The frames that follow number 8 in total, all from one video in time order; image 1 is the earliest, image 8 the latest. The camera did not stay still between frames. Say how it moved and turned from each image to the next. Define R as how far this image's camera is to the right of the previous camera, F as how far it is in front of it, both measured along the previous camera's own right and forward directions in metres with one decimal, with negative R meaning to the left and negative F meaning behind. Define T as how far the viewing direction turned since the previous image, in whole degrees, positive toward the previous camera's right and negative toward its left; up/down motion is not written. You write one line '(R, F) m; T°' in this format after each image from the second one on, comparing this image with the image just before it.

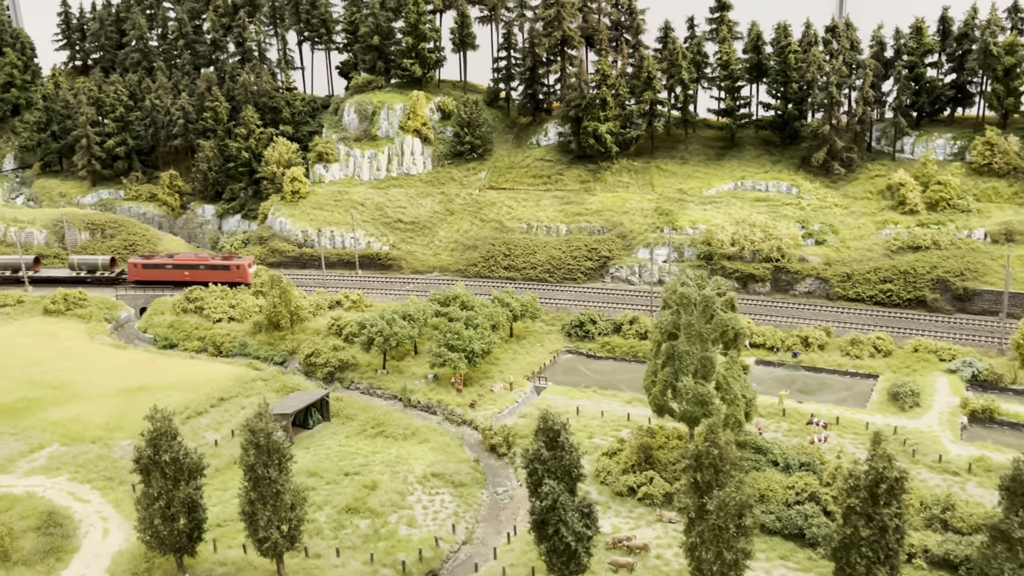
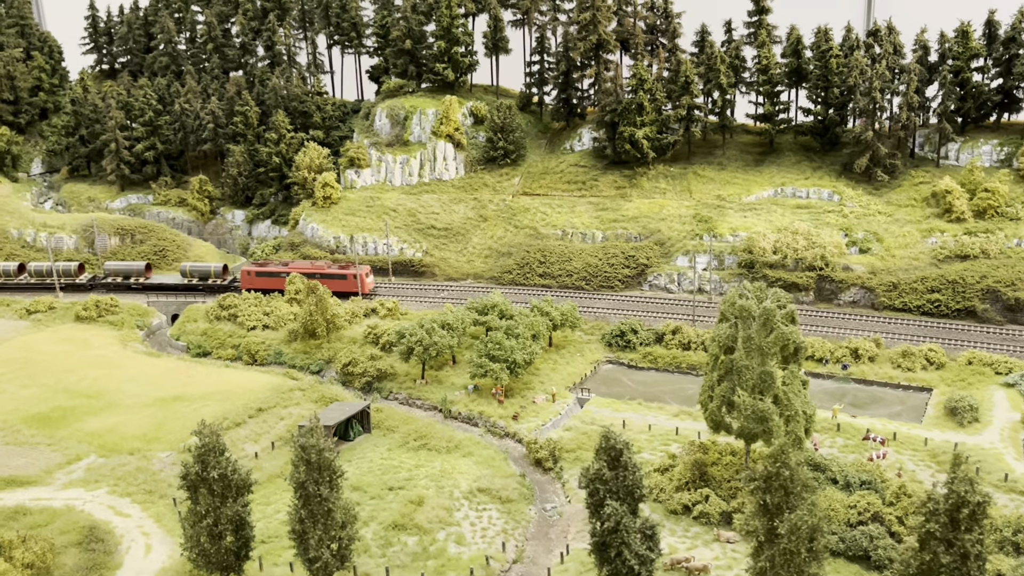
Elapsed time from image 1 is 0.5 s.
(-1.4, +1.0) m; -1°
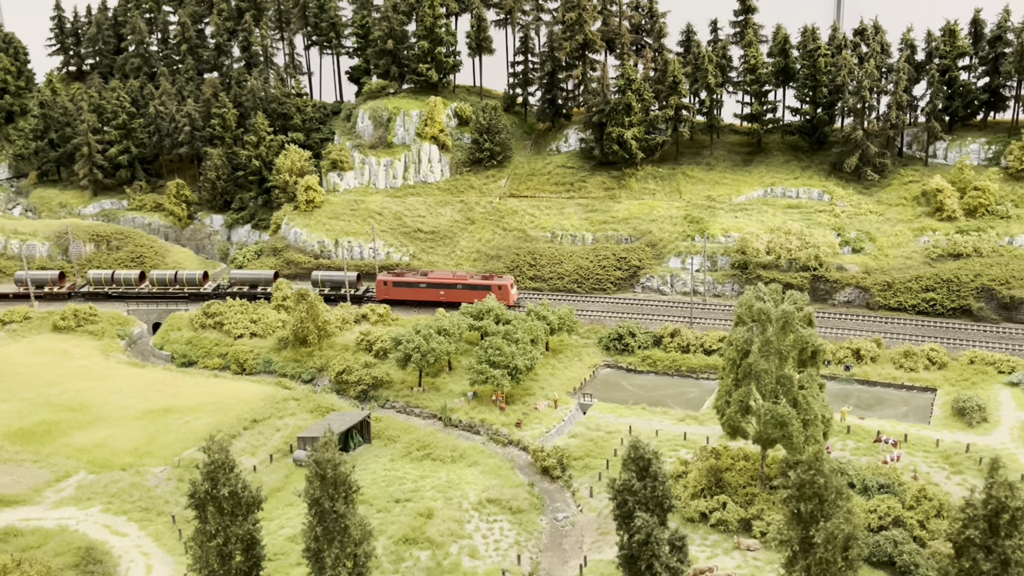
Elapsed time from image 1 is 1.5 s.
(-1.8, +1.0) m; +2°
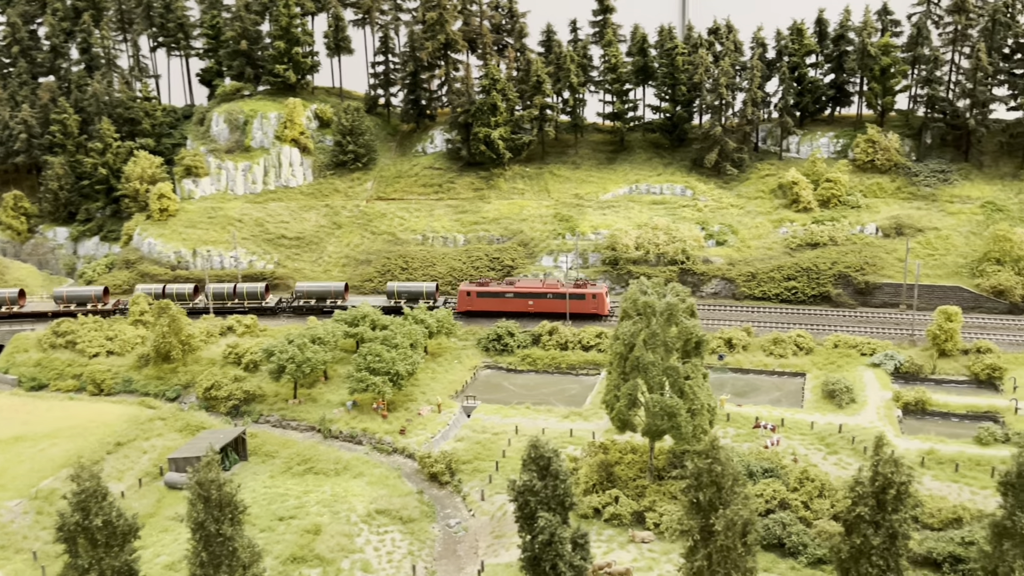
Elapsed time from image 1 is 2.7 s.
(-1.0, +0.9) m; +8°
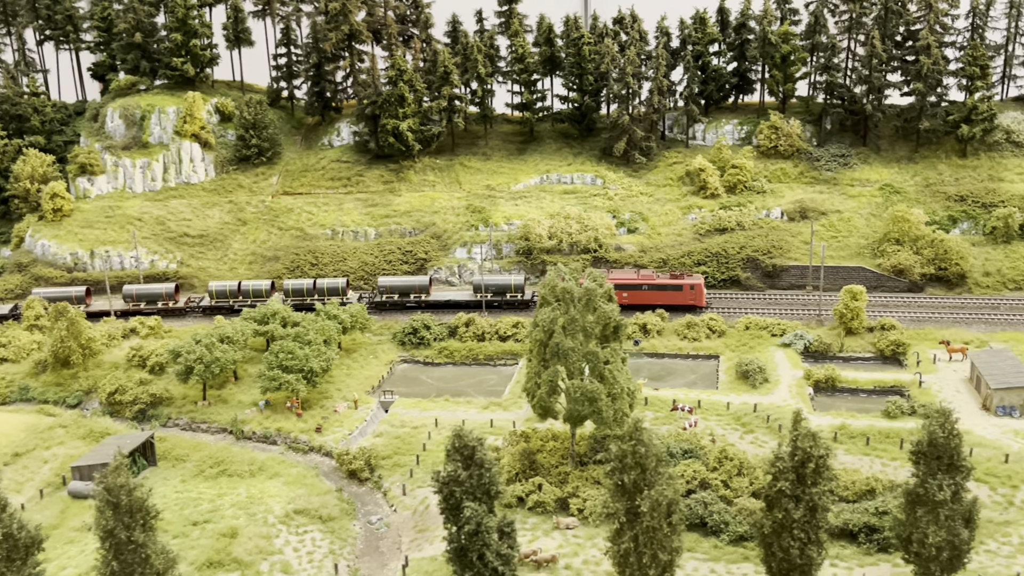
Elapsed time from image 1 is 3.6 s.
(-0.3, +0.5) m; +5°
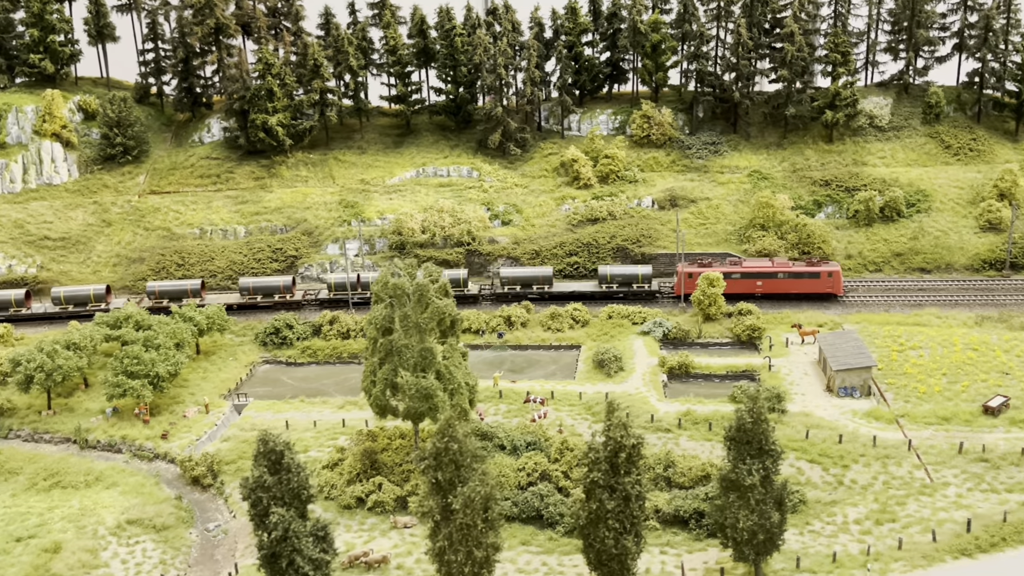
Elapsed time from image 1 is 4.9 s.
(+3.6, +0.3) m; +4°
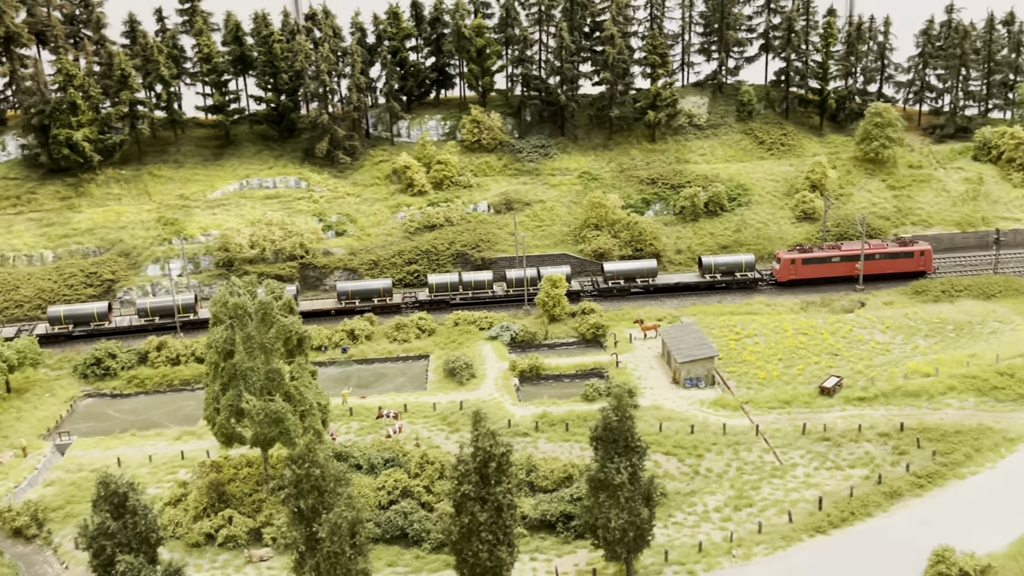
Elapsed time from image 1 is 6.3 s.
(-0.9, +1.0) m; +10°
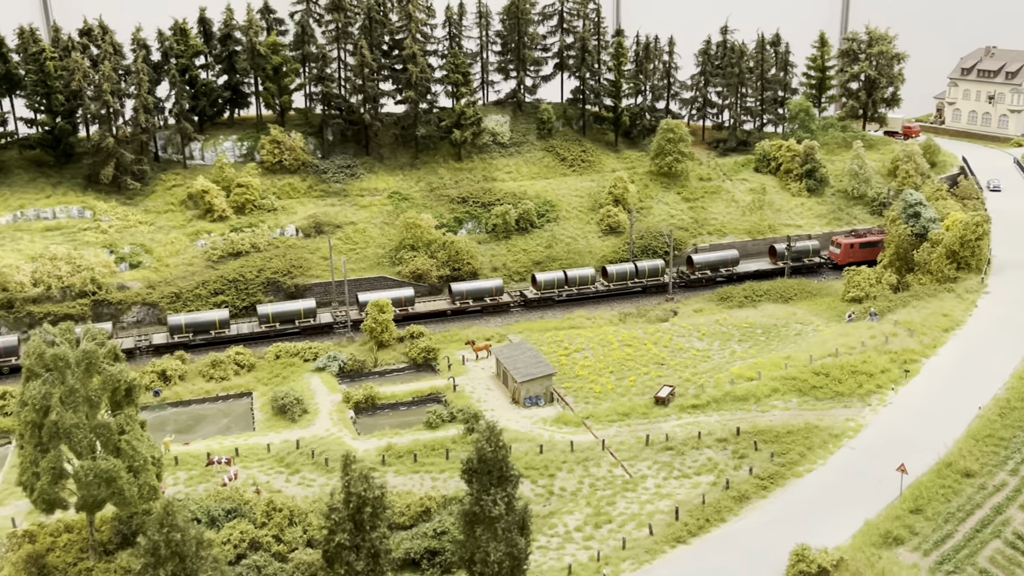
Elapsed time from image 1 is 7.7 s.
(-2.5, +1.1) m; +13°
